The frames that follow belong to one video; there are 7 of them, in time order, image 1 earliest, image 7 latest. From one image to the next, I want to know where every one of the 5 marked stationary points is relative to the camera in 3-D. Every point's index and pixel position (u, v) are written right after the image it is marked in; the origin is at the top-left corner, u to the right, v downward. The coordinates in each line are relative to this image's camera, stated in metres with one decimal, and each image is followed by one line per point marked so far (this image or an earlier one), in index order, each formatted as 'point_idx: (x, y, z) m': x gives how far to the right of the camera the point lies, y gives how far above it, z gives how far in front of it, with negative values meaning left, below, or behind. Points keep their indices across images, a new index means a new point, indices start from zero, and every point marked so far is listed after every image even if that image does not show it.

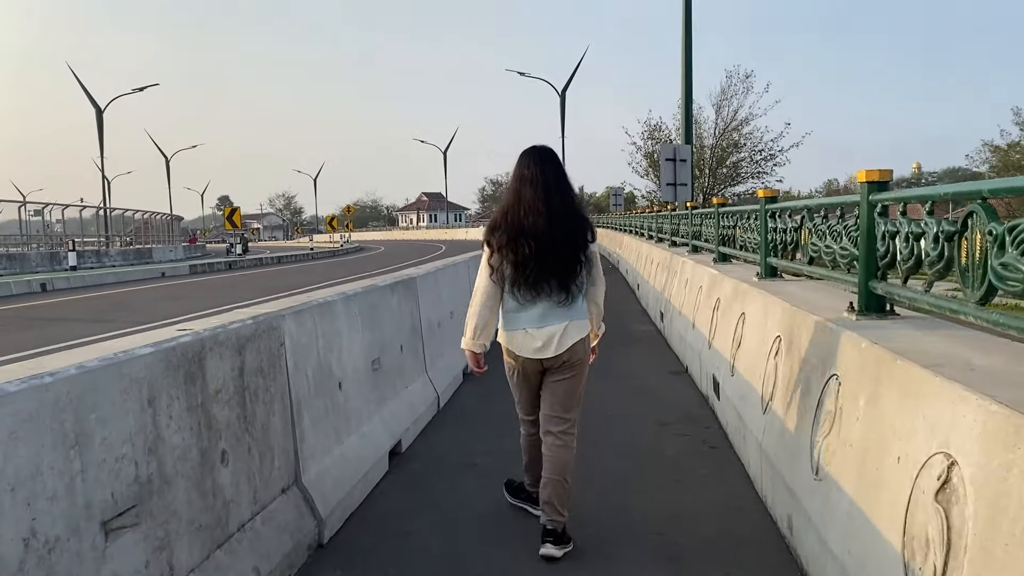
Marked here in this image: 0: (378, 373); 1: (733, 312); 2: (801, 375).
0: (-0.9, -0.6, +5.0) m
1: (+1.7, -0.2, +5.7) m
2: (+1.5, -0.4, +3.7) m
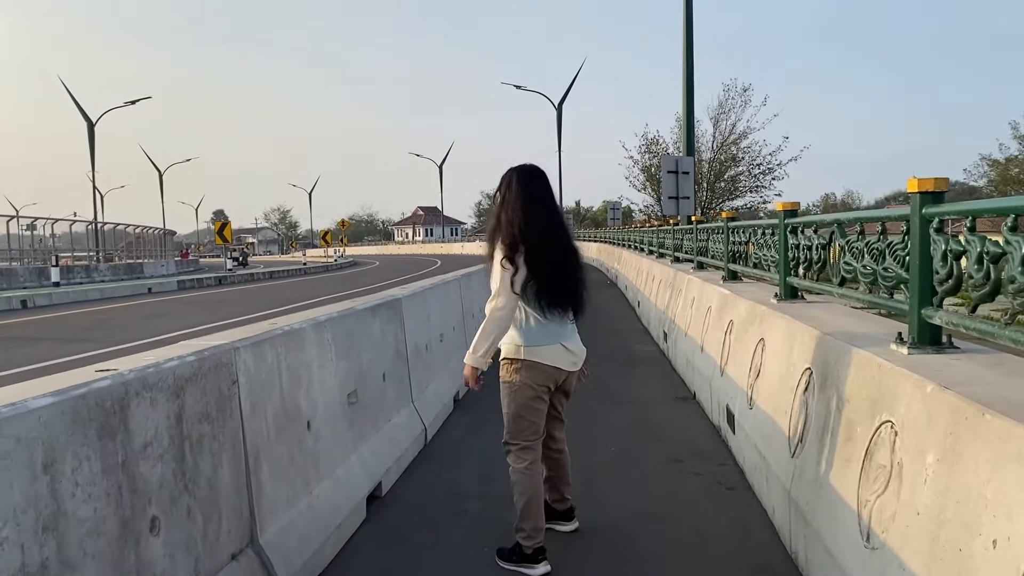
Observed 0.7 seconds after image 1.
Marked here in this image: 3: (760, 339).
0: (-1.0, -0.7, +4.5) m
1: (+1.7, -0.4, +5.2) m
2: (+1.4, -0.6, +3.2) m
3: (+1.7, -0.3, +4.9) m
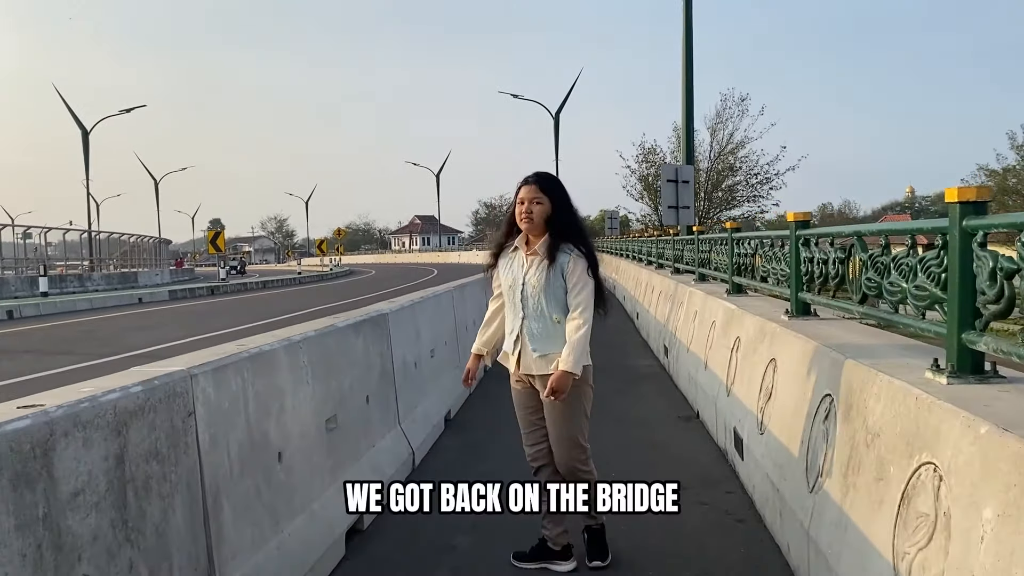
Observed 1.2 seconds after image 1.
0: (-1.0, -0.8, +4.1) m
1: (+1.6, -0.5, +4.8) m
2: (+1.4, -0.6, +2.8) m
3: (+1.6, -0.4, +4.6) m
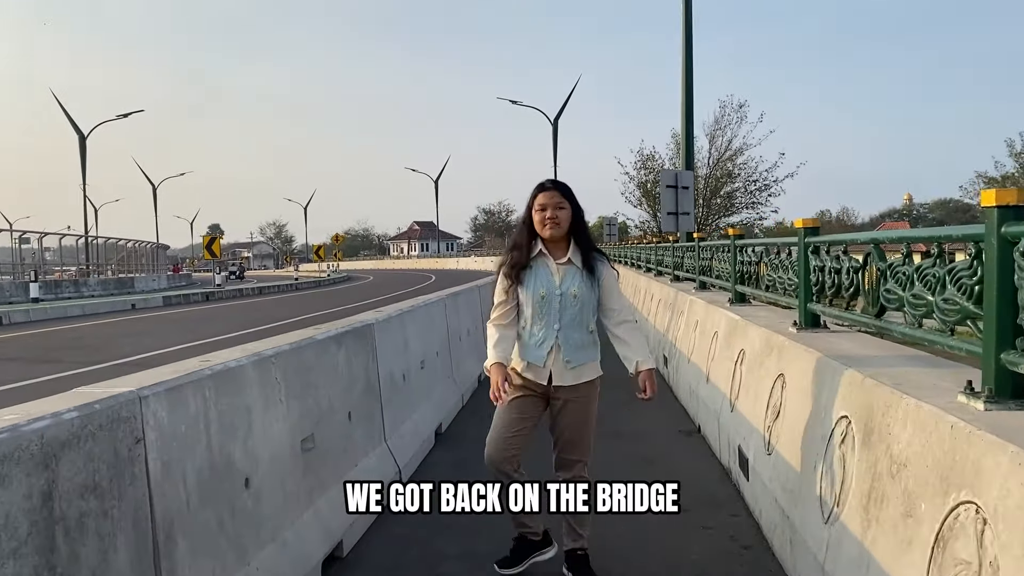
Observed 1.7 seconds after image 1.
0: (-1.1, -0.9, +3.8) m
1: (+1.6, -0.5, +4.5) m
2: (+1.3, -0.7, +2.6) m
3: (+1.6, -0.5, +4.3) m
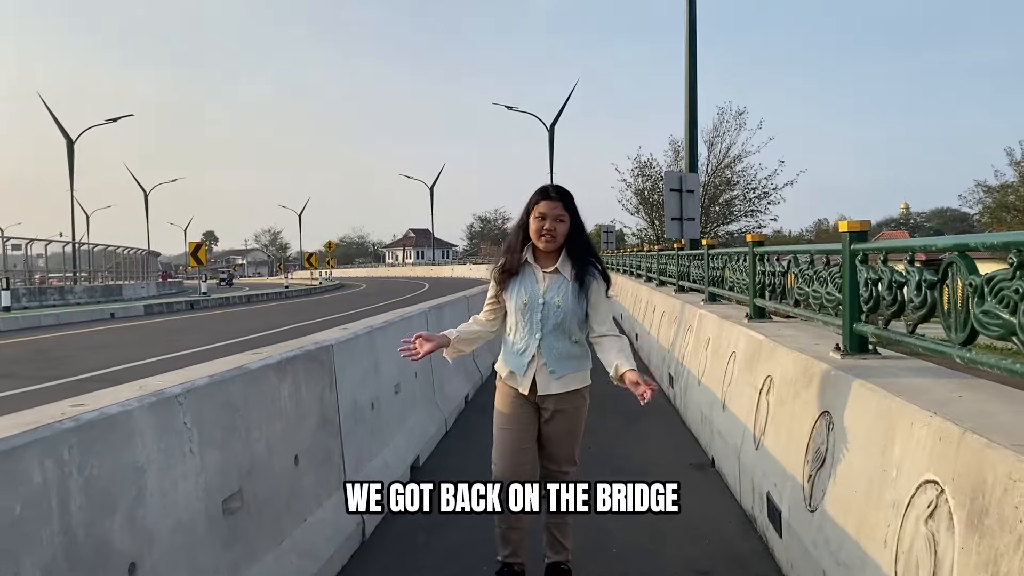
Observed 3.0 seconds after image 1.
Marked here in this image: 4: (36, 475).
0: (-1.2, -1.0, +3.0) m
1: (+1.5, -0.6, +3.7) m
2: (+1.3, -0.8, +1.8) m
3: (+1.5, -0.6, +3.5) m
4: (-1.3, -0.5, +2.0) m
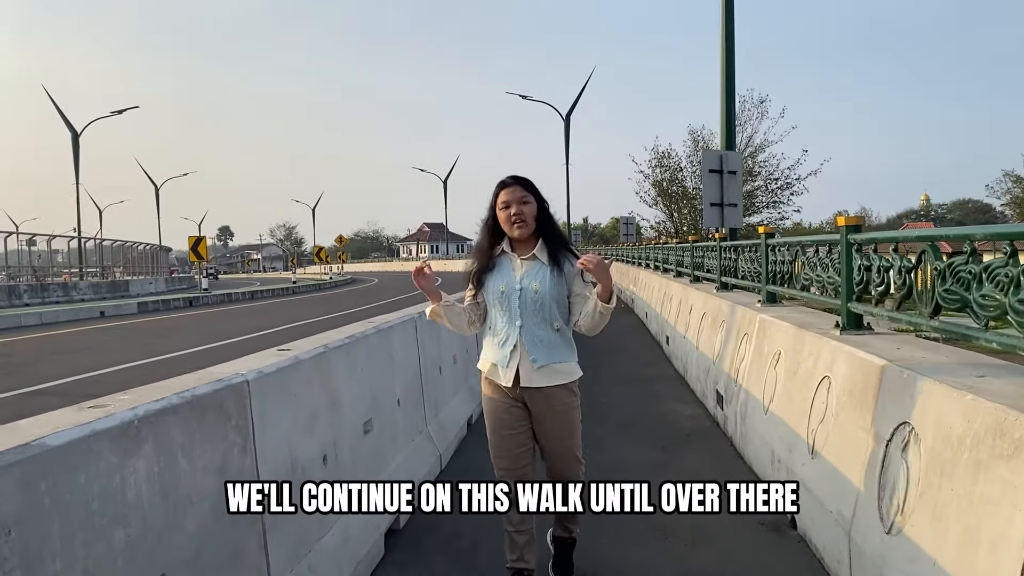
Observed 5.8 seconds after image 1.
0: (-1.1, -1.0, +1.6) m
1: (+1.5, -0.6, +2.3) m
2: (+1.2, -0.8, +0.3) m
3: (+1.5, -0.6, +2.0) m
4: (-1.3, -0.6, +0.6) m
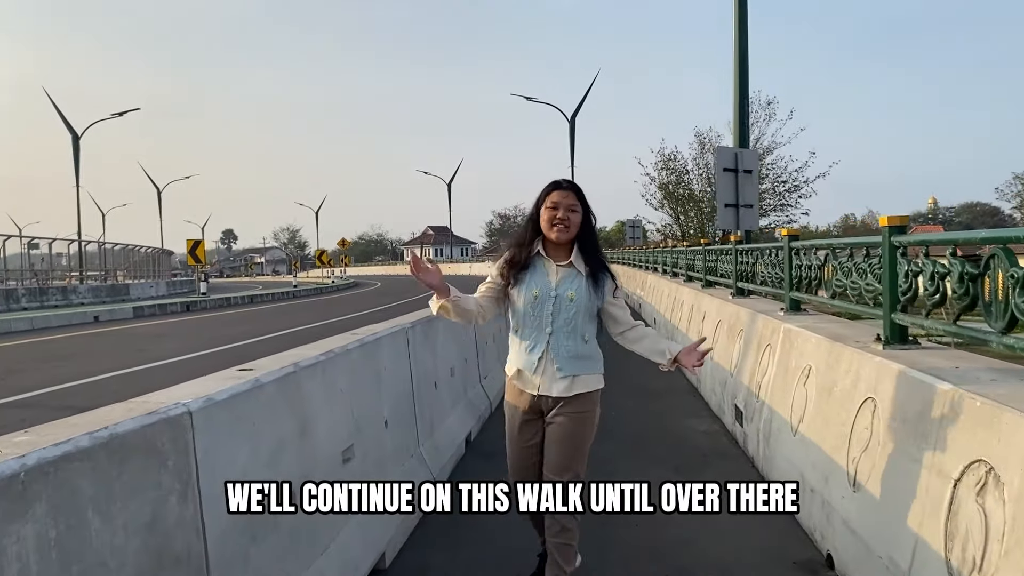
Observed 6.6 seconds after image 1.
0: (-1.2, -1.0, +1.1) m
1: (+1.5, -0.7, +1.8) m
2: (+1.2, -0.8, -0.2) m
3: (+1.5, -0.6, +1.5) m
4: (-1.4, -0.6, +0.1) m
